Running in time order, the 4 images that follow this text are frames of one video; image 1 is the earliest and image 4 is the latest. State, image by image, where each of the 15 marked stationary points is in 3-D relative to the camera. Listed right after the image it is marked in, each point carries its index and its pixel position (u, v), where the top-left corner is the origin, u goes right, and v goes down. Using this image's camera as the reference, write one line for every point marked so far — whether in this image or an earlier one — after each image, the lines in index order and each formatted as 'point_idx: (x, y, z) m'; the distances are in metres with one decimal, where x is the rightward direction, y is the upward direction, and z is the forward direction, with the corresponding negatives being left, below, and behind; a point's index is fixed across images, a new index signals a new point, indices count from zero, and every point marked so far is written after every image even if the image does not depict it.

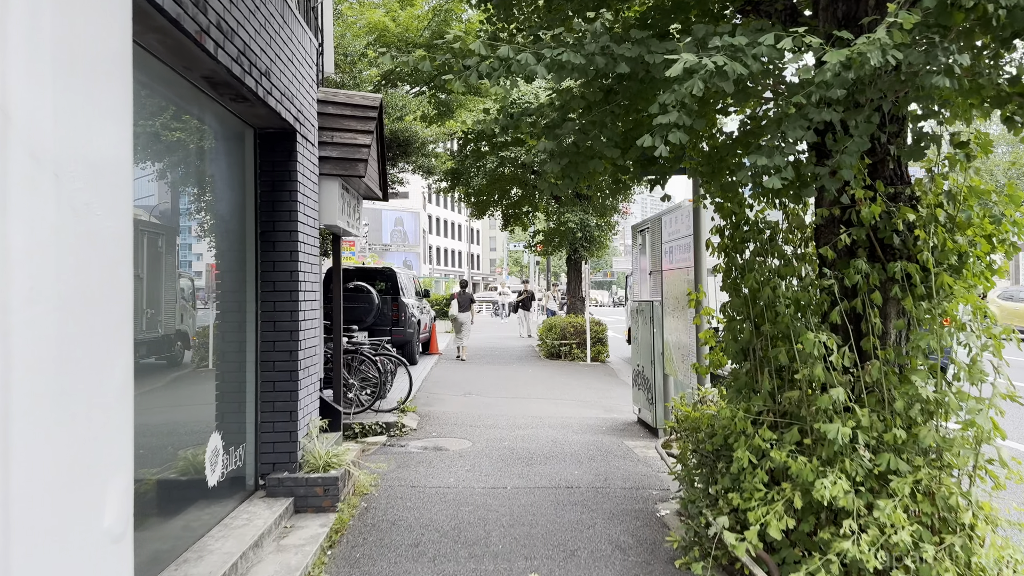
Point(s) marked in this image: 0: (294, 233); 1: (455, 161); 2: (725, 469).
0: (-1.7, +0.4, +5.4) m
1: (-1.4, +3.1, +16.8) m
2: (+1.3, -1.1, +4.1) m
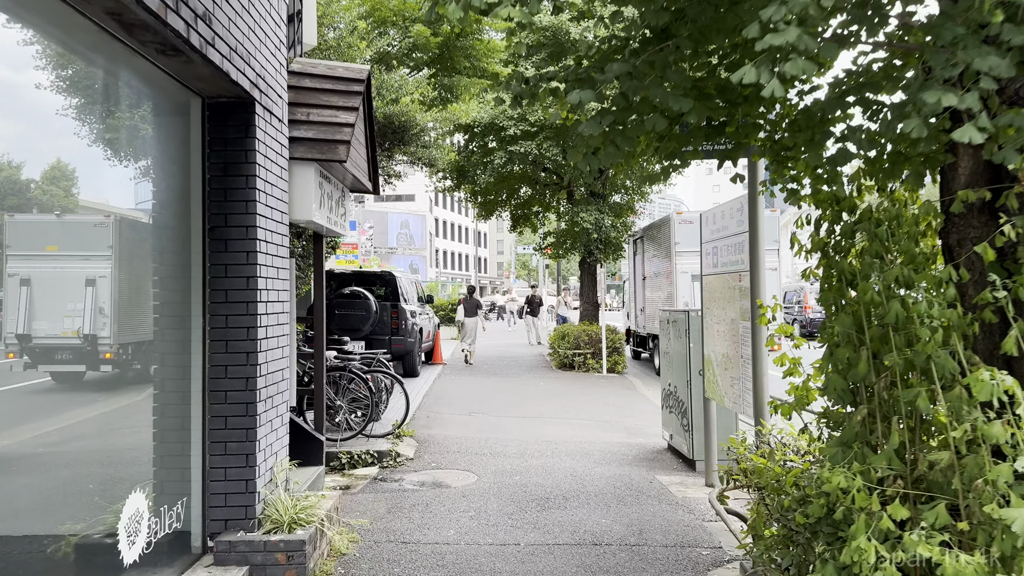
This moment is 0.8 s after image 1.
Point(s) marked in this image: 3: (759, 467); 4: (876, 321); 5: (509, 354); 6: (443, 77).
0: (-1.6, +0.4, +4.3) m
1: (-1.2, +3.0, +15.7) m
2: (+1.3, -1.1, +2.9) m
3: (+1.3, -0.9, +3.6) m
4: (+1.5, -0.1, +2.8) m
5: (-0.1, -1.8, +18.3) m
6: (-1.3, +3.8, +12.1) m
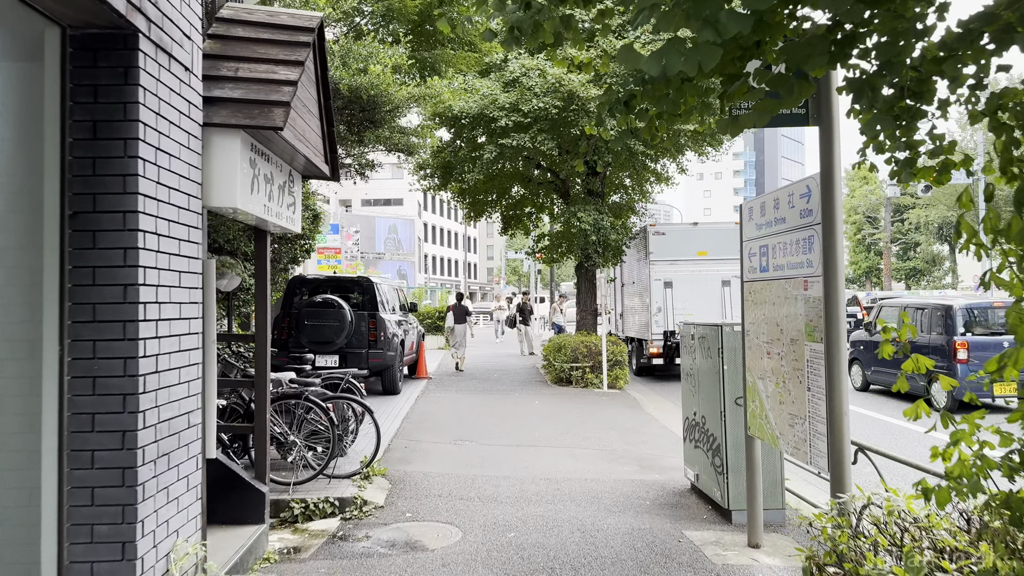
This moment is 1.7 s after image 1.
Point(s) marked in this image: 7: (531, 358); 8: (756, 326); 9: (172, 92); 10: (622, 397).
0: (-1.6, +0.3, +3.0) m
1: (-1.4, +2.8, +14.4) m
2: (+1.3, -1.2, +1.6) m
3: (+1.3, -1.0, +2.4) m
4: (+1.5, -0.2, +1.6) m
5: (-0.3, -1.9, +17.0) m
6: (-1.4, +3.7, +10.9) m
7: (+0.5, -1.9, +19.3) m
8: (+1.7, -0.3, +4.8) m
9: (-1.6, +1.0, +3.4) m
10: (+1.9, -1.9, +12.0) m
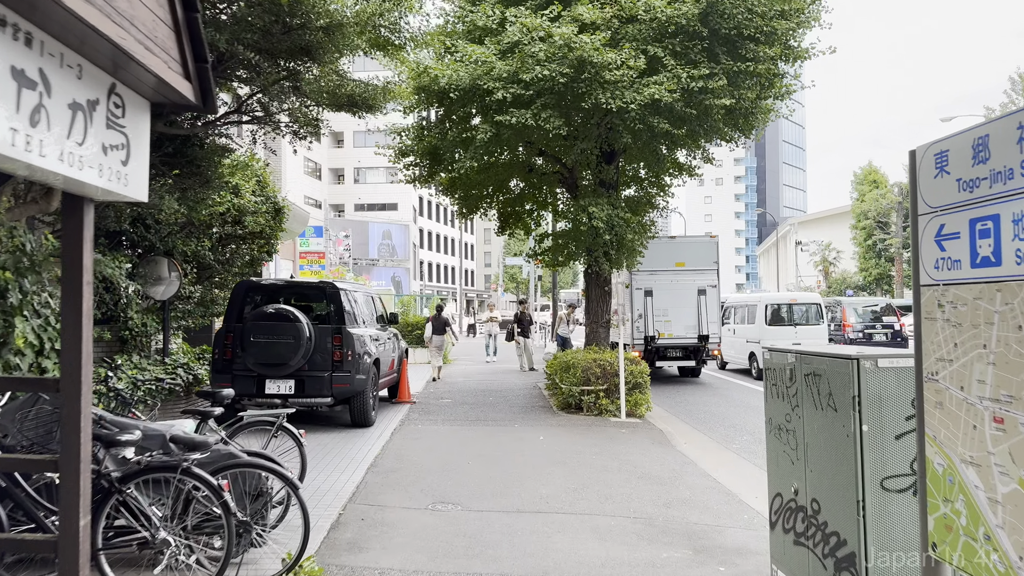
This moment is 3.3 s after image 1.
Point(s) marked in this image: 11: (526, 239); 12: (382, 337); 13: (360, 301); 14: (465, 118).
0: (-1.6, +0.3, +0.8) m
1: (-1.4, +2.7, +12.3) m
2: (+1.3, -1.2, -0.5) m
3: (+1.3, -1.0, +0.2) m
4: (+1.5, -0.2, -0.6) m
5: (-0.3, -2.1, +14.8) m
6: (-1.4, +3.6, +8.7) m
7: (+0.5, -2.1, +17.1) m
8: (+1.7, -0.3, +2.6) m
9: (-1.6, +0.9, +1.2) m
10: (+1.9, -2.0, +9.8) m
11: (+0.4, +1.1, +15.8) m
12: (-2.1, -0.8, +10.9) m
13: (-2.3, -0.2, +10.5) m
14: (-0.8, +2.8, +11.4) m
